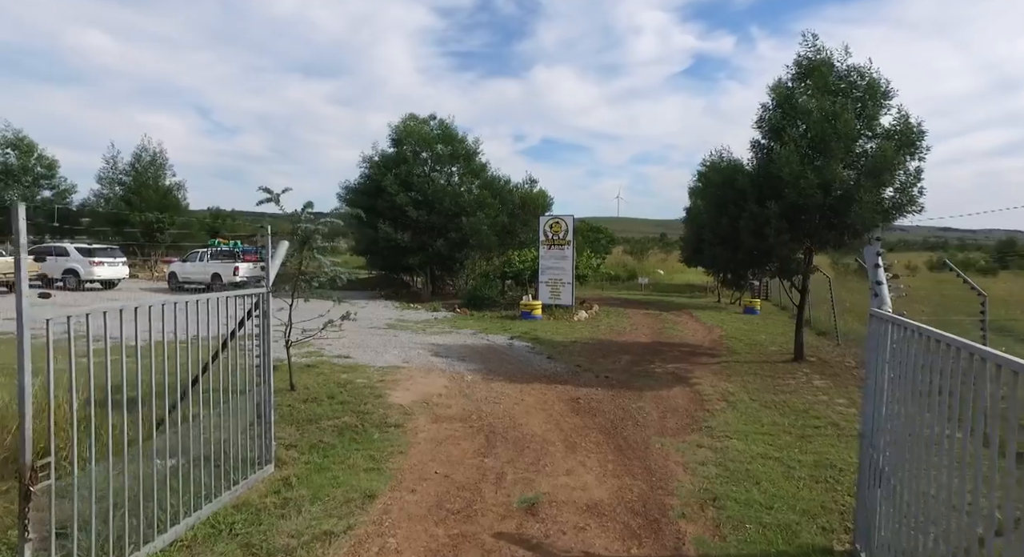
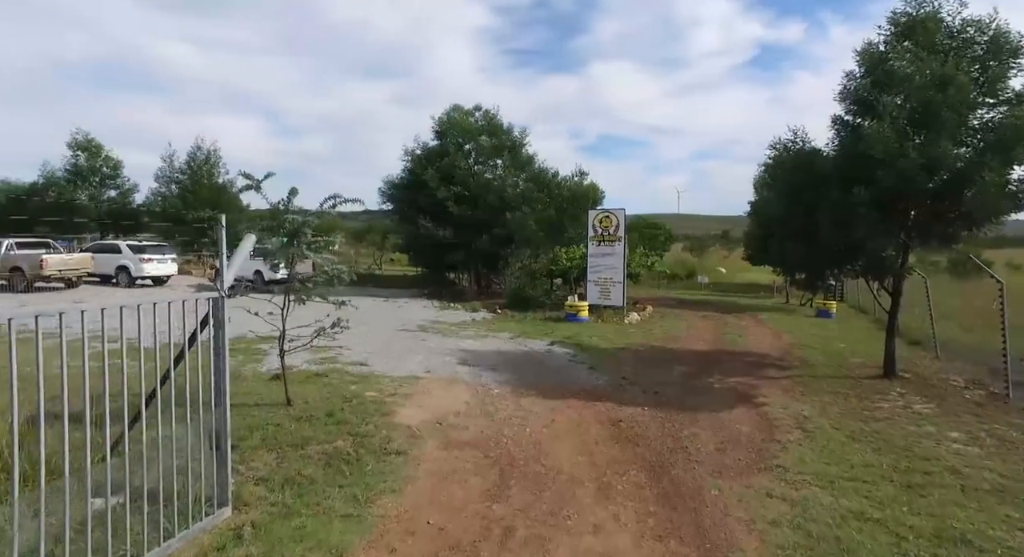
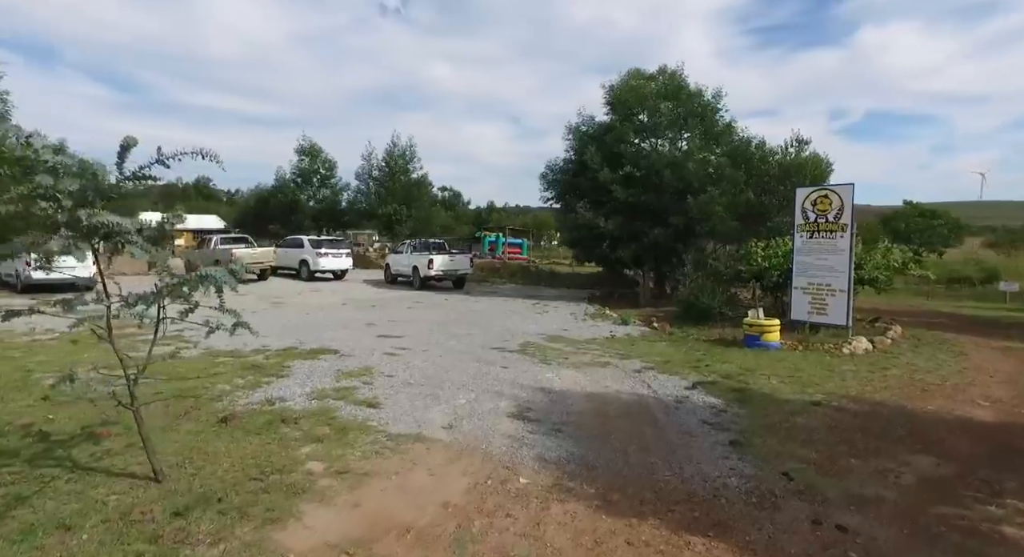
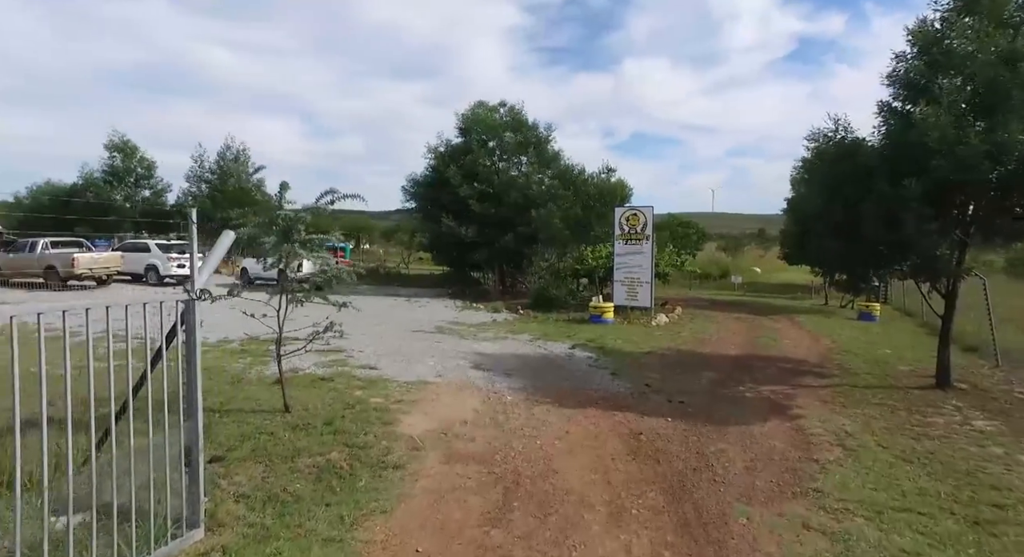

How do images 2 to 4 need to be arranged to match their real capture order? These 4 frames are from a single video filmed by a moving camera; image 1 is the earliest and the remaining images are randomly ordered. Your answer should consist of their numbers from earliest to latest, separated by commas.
2, 4, 3
